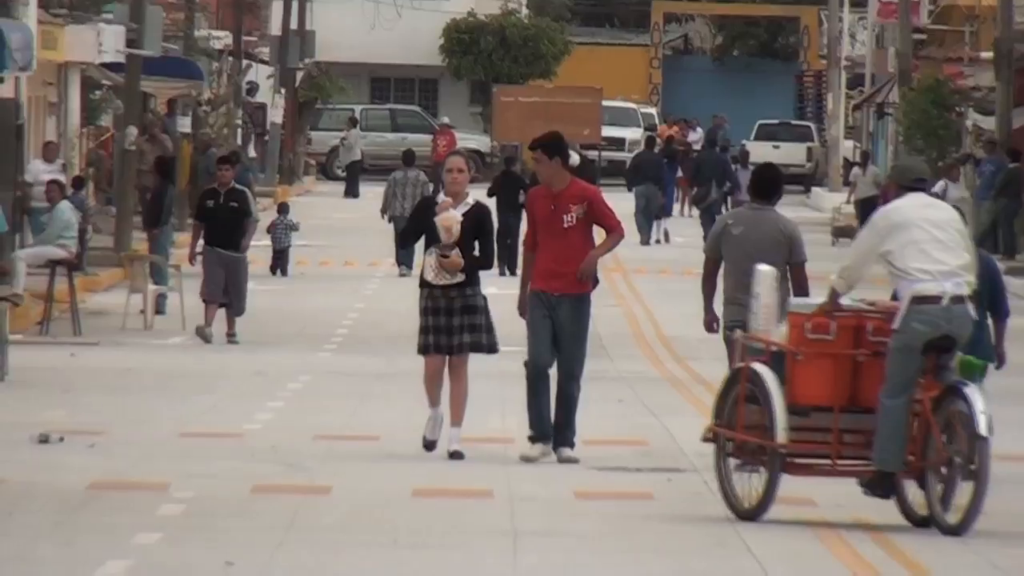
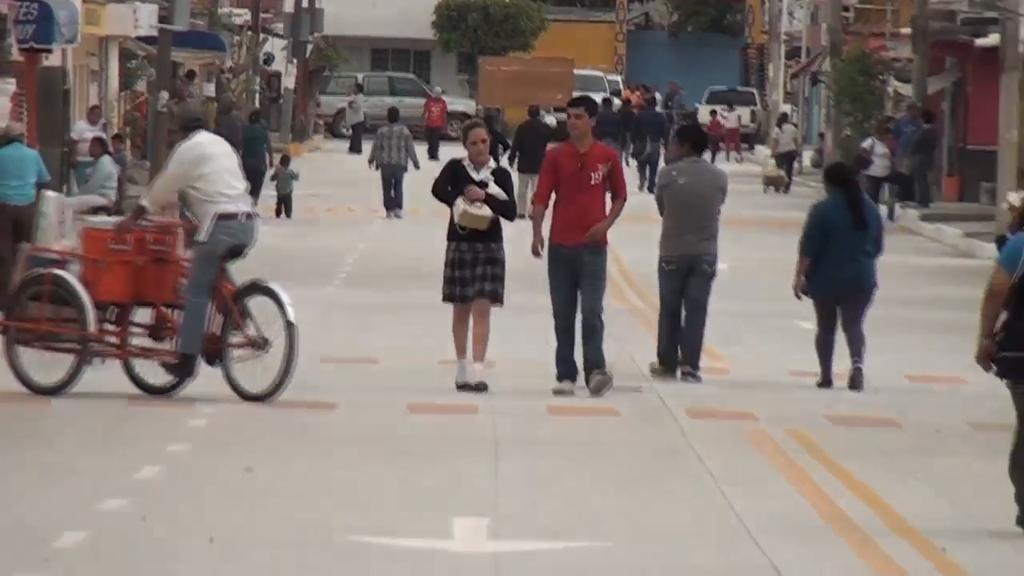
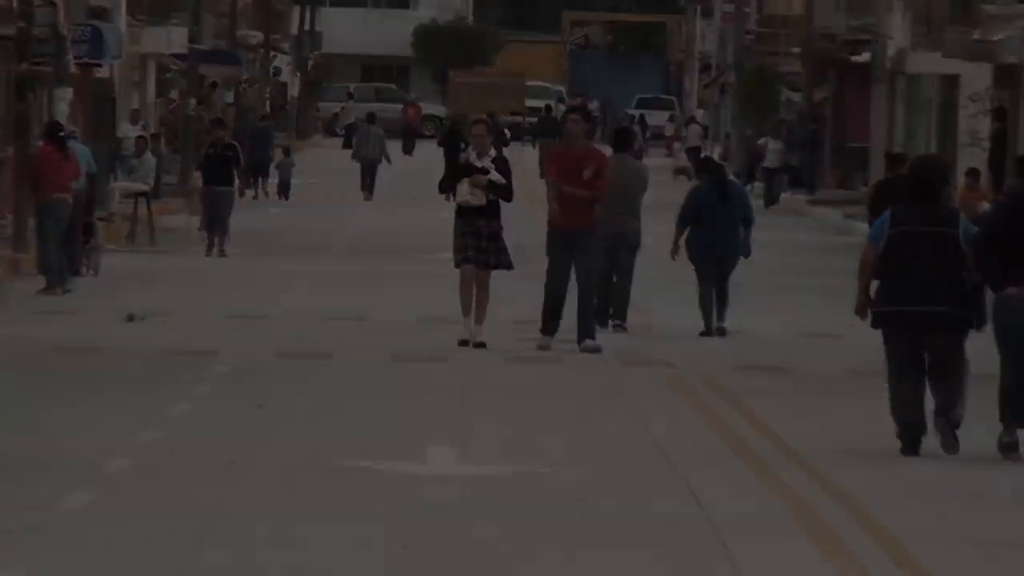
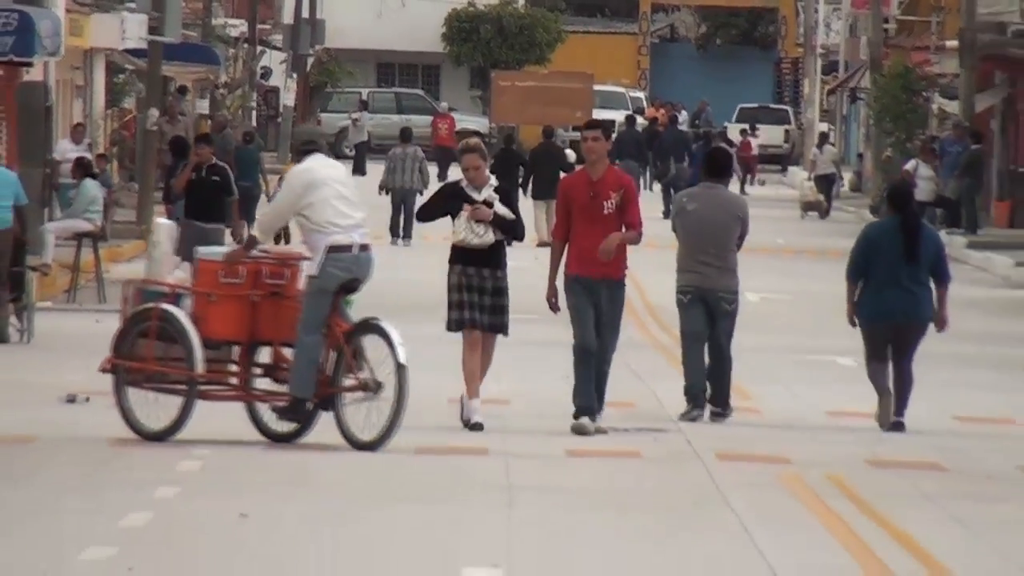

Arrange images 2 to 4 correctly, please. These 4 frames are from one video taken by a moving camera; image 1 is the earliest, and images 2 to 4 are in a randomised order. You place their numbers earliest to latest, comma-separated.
4, 2, 3
